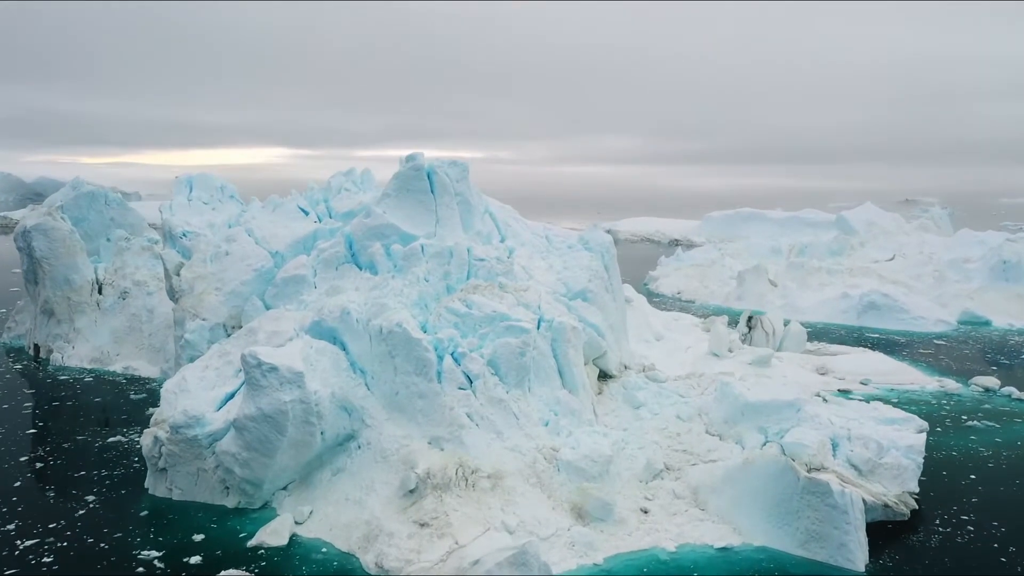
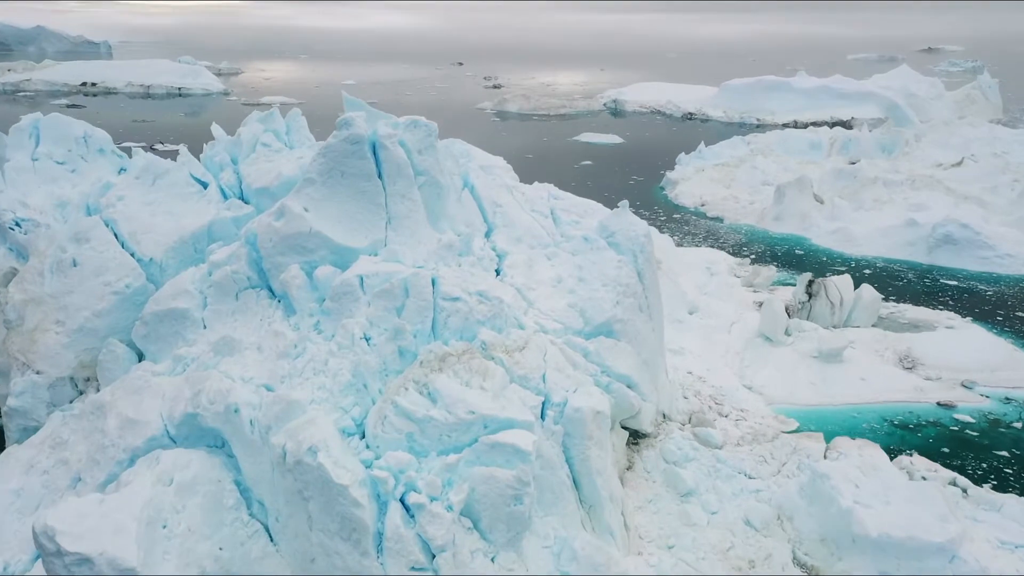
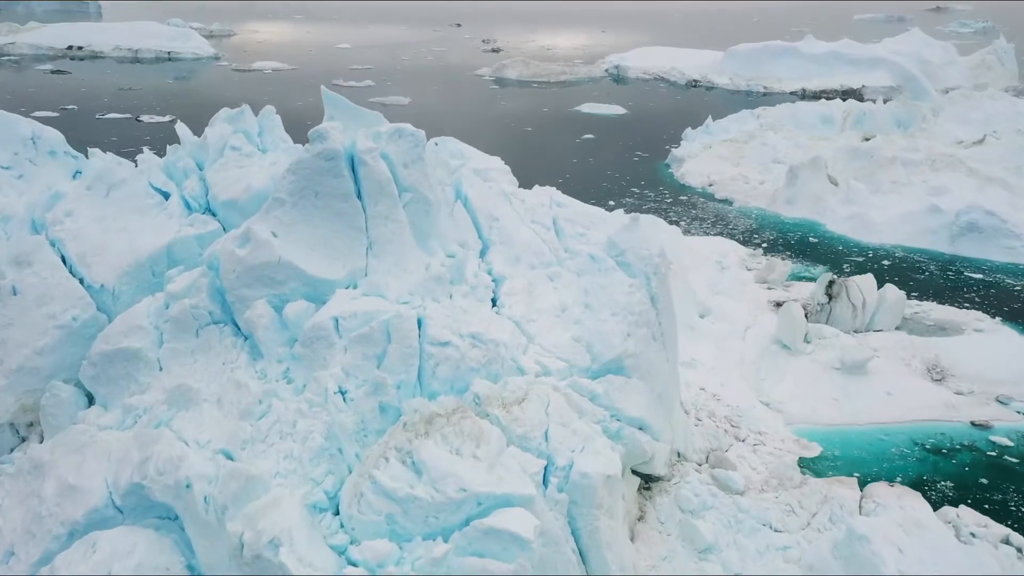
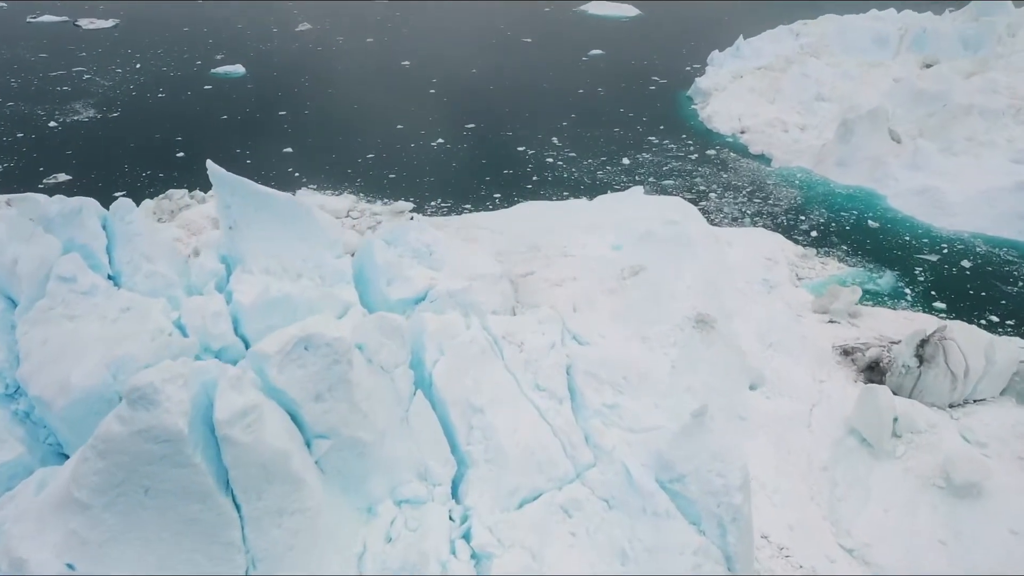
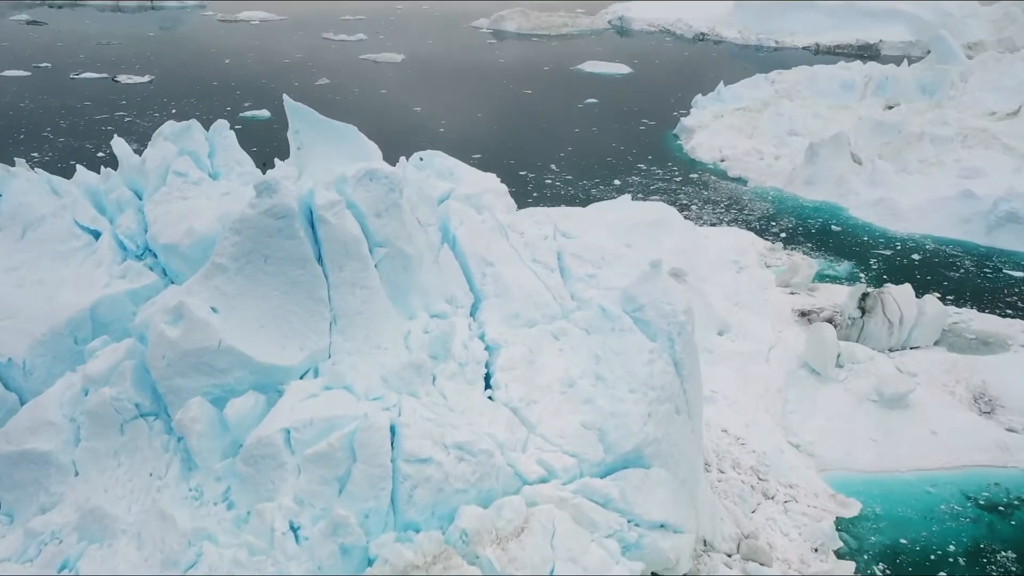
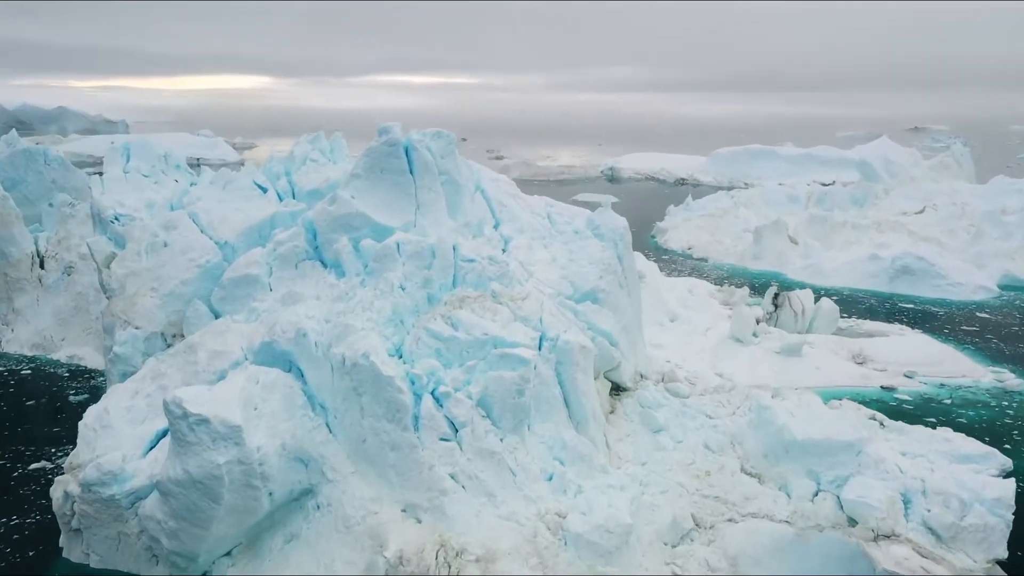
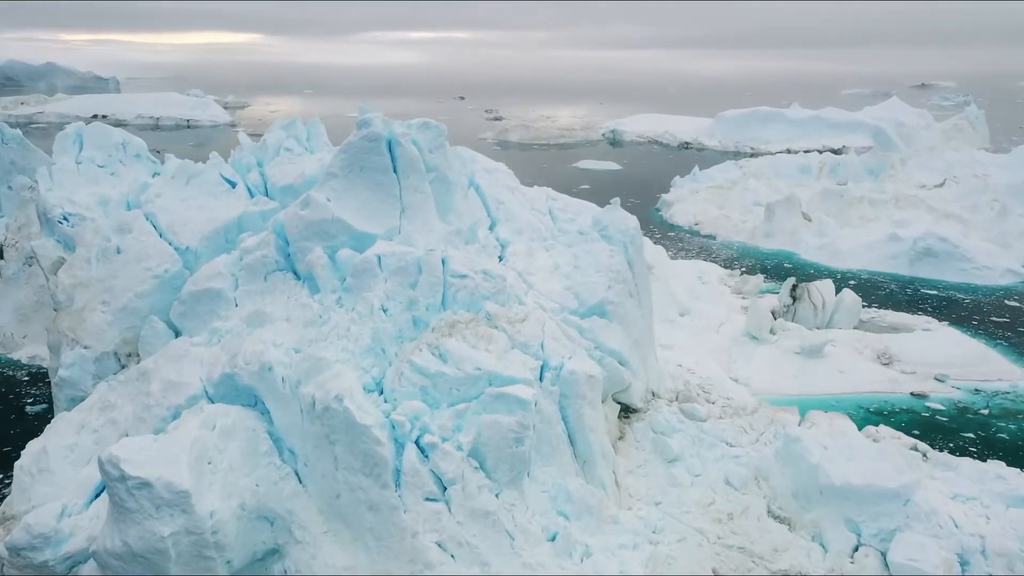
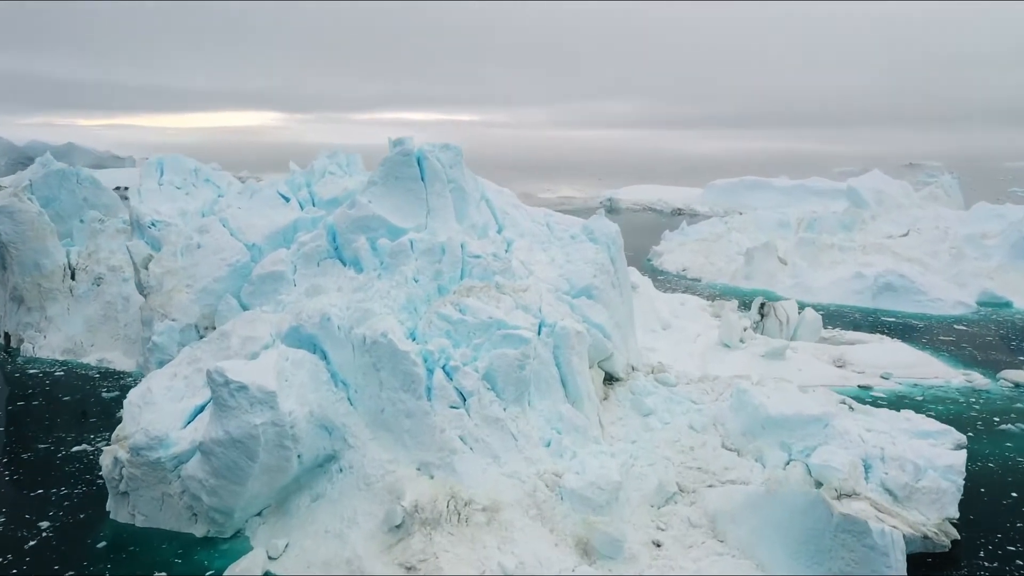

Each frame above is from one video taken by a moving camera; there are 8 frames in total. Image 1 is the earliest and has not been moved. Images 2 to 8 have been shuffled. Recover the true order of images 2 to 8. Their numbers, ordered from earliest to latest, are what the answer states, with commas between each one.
8, 6, 7, 2, 3, 5, 4
